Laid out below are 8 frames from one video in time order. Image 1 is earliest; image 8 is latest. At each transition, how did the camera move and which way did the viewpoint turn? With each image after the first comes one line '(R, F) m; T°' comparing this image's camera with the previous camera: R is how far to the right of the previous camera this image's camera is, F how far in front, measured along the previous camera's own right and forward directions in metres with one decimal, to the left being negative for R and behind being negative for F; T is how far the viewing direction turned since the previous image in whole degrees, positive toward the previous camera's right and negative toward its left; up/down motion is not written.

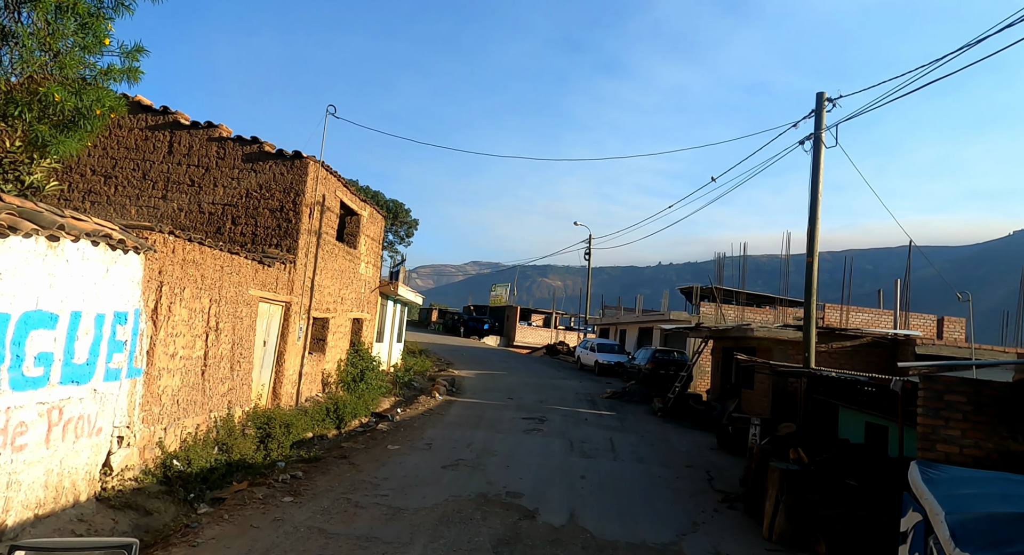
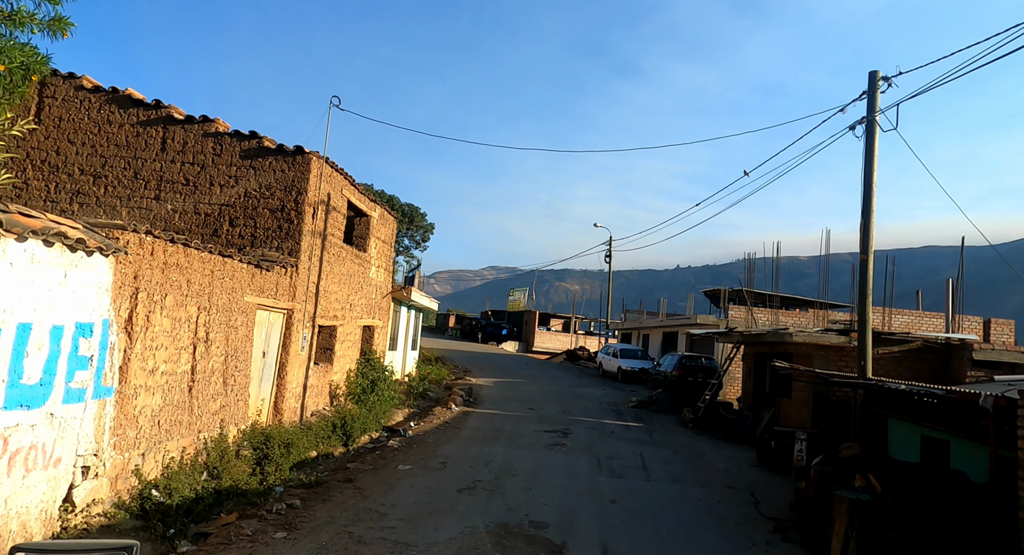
(0.0, +1.0) m; -2°
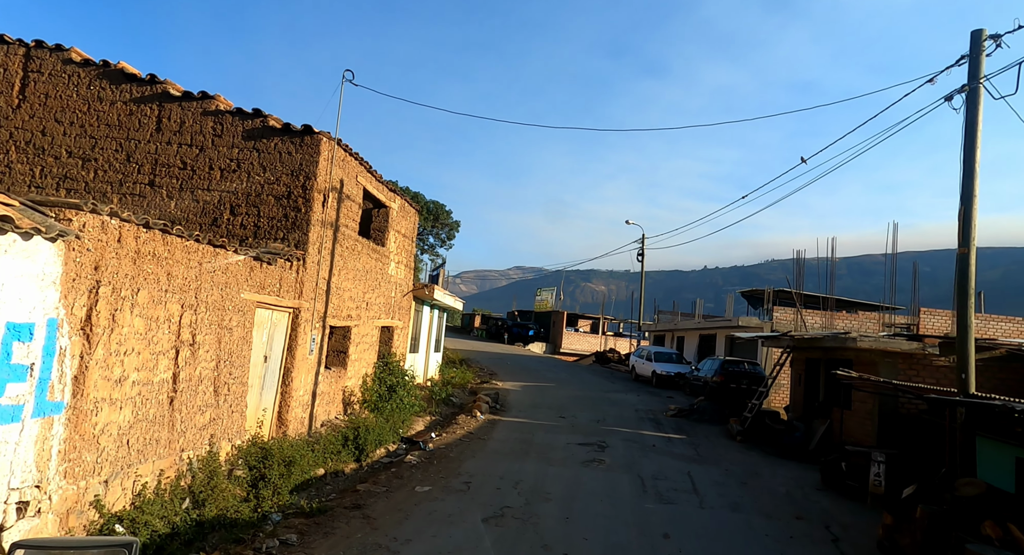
(-0.1, +1.3) m; -2°
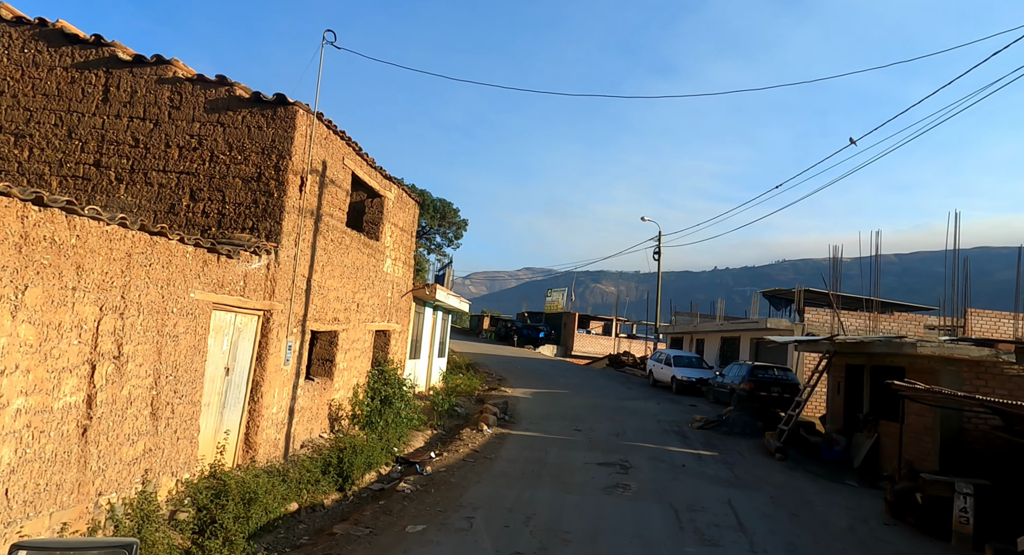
(0.0, +1.5) m; -1°
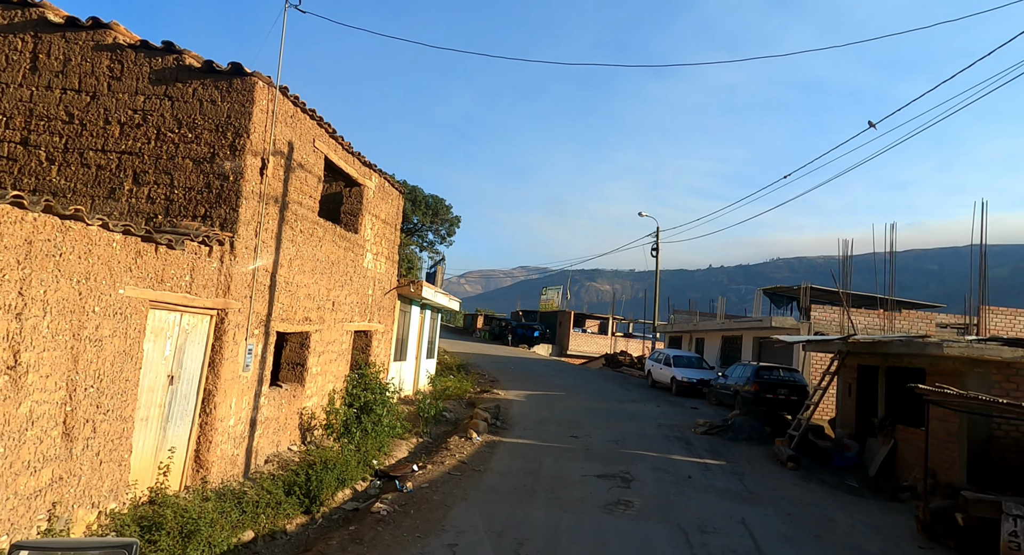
(+0.1, +1.0) m; 0°
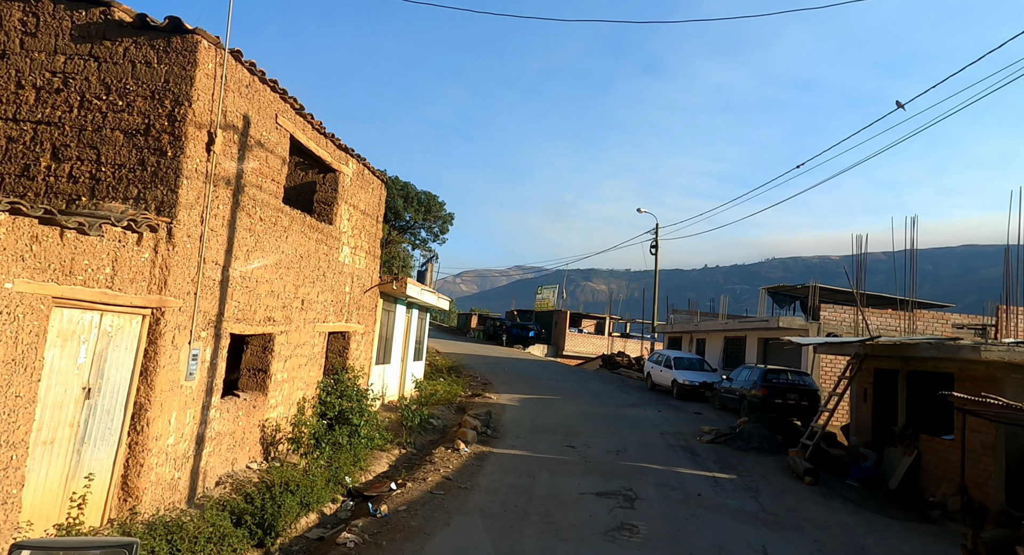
(+0.1, +1.1) m; 0°
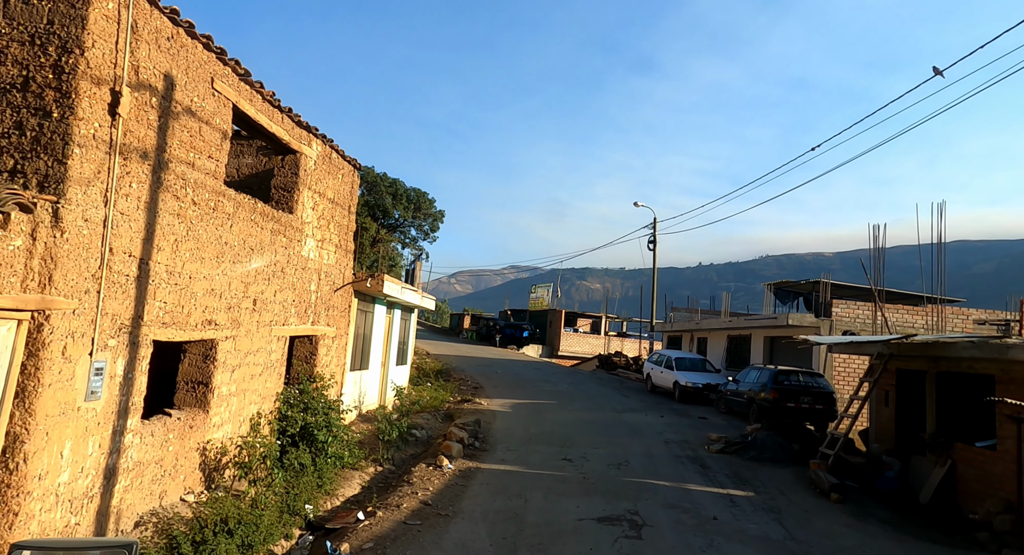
(+0.1, +1.2) m; 0°
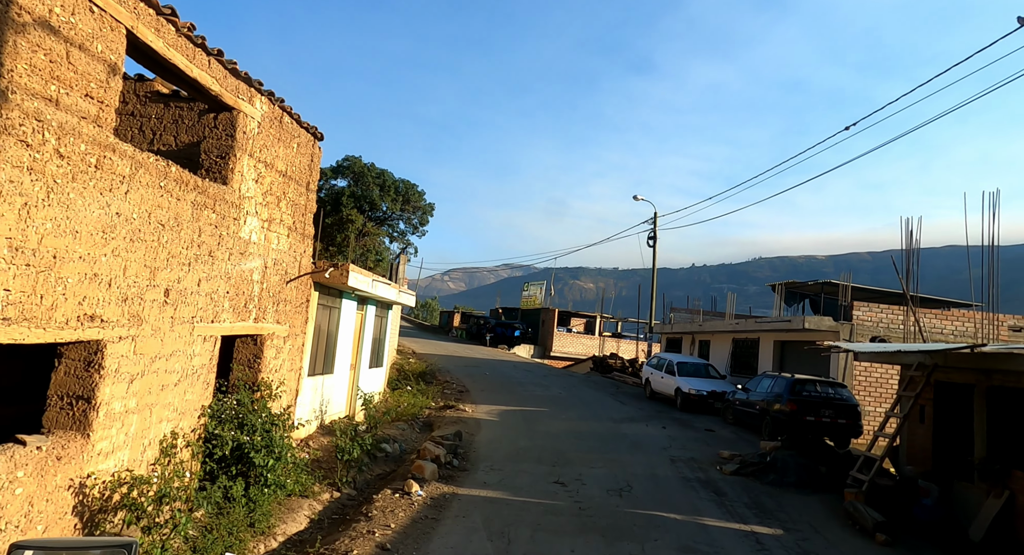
(+0.1, +1.6) m; +1°
